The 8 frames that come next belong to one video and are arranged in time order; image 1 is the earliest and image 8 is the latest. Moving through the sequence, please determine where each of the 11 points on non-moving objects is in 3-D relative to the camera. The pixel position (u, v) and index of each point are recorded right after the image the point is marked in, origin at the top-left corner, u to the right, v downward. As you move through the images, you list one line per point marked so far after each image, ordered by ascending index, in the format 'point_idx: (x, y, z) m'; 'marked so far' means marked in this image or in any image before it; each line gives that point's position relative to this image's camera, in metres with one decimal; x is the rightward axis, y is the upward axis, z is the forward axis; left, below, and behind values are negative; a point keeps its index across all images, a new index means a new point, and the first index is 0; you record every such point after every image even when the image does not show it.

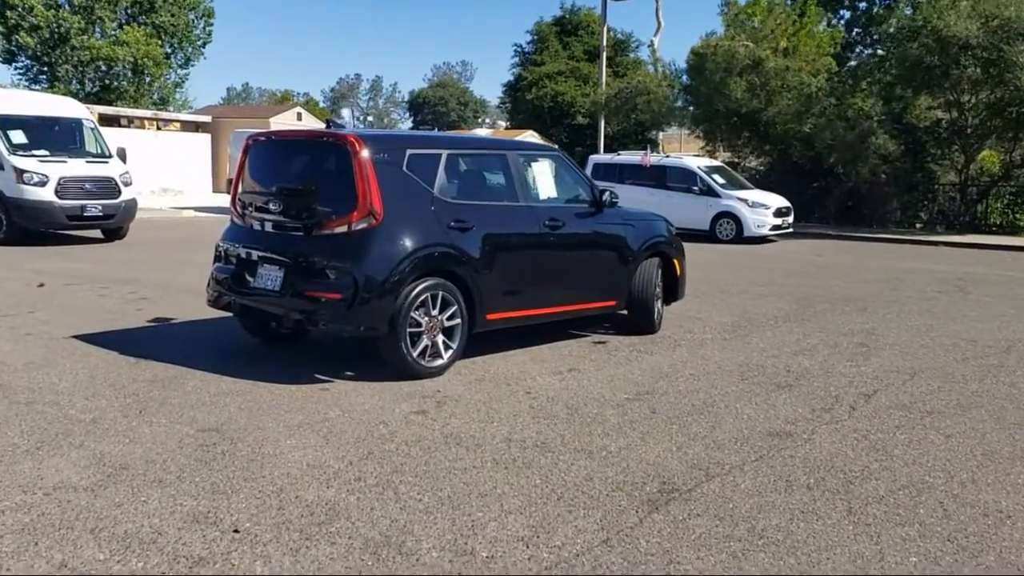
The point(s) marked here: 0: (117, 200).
0: (-7.7, +1.7, +17.9) m
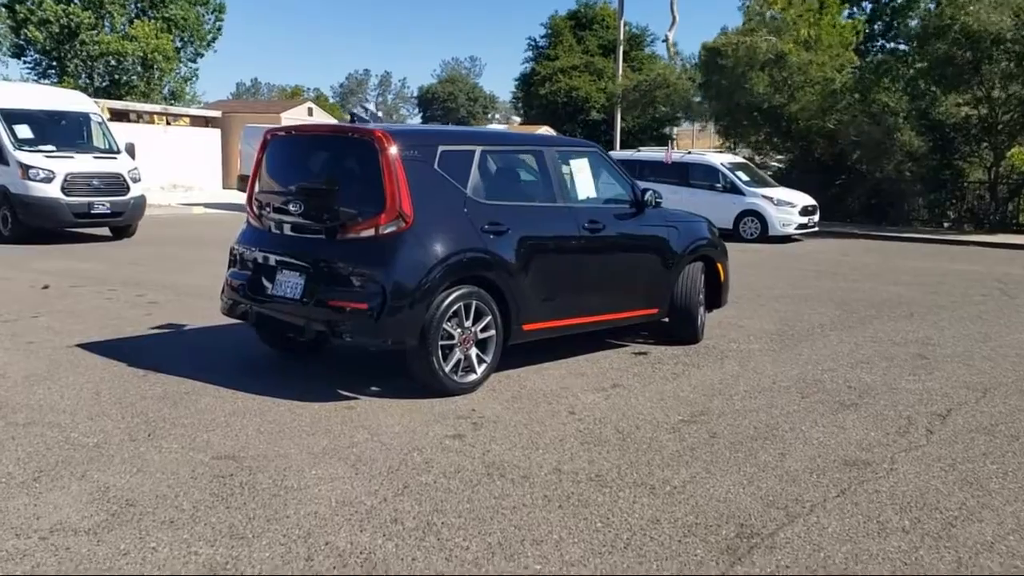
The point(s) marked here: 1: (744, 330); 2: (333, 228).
0: (-7.3, +1.7, +17.3) m
1: (+2.6, -0.5, +10.3) m
2: (-1.4, +0.5, +7.0) m
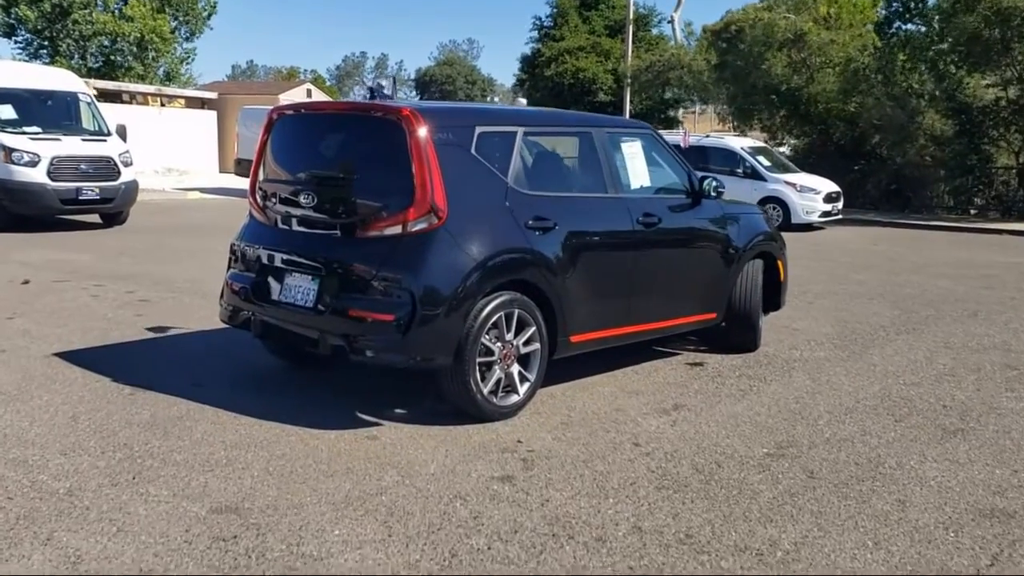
0: (-7.0, +1.9, +16.2) m
1: (+2.9, -0.5, +9.3) m
2: (-1.1, +0.4, +5.9) m
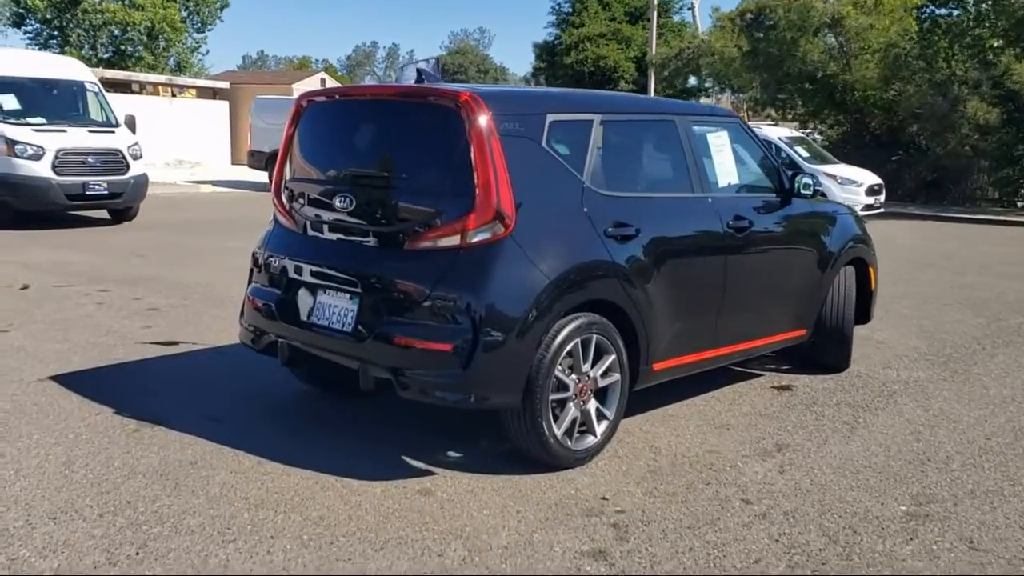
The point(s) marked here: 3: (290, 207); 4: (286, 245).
0: (-6.4, +1.9, +15.3) m
1: (+3.4, -0.5, +8.3) m
2: (-0.7, +0.3, +5.0) m
3: (-1.4, +0.5, +5.6) m
4: (-1.4, +0.3, +5.5) m
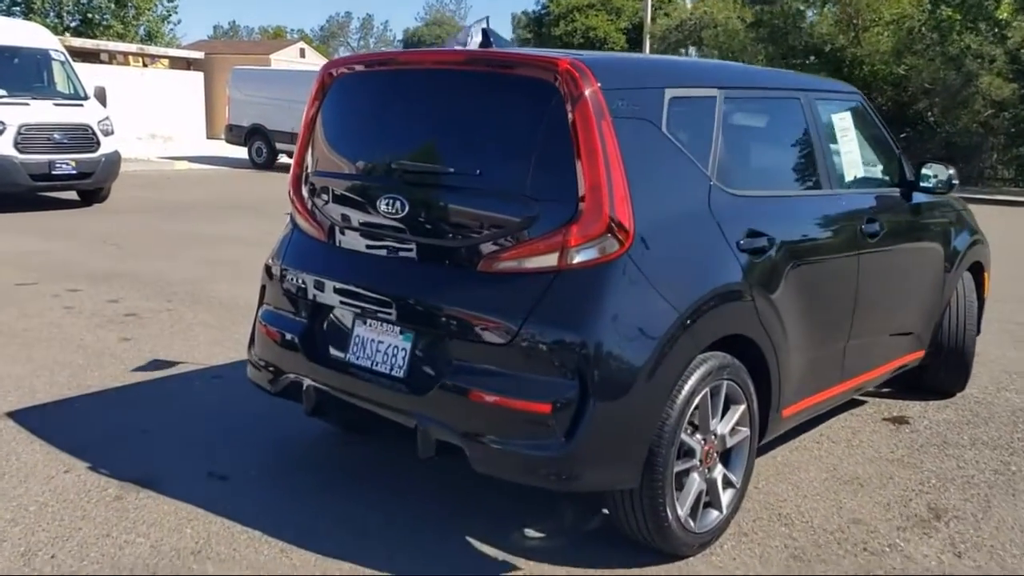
0: (-6.3, +2.0, +13.8) m
1: (+3.7, -0.6, +7.2) m
2: (-0.2, +0.2, +3.7) m
3: (-0.9, +0.4, +4.4) m
4: (-0.9, +0.1, +4.3) m
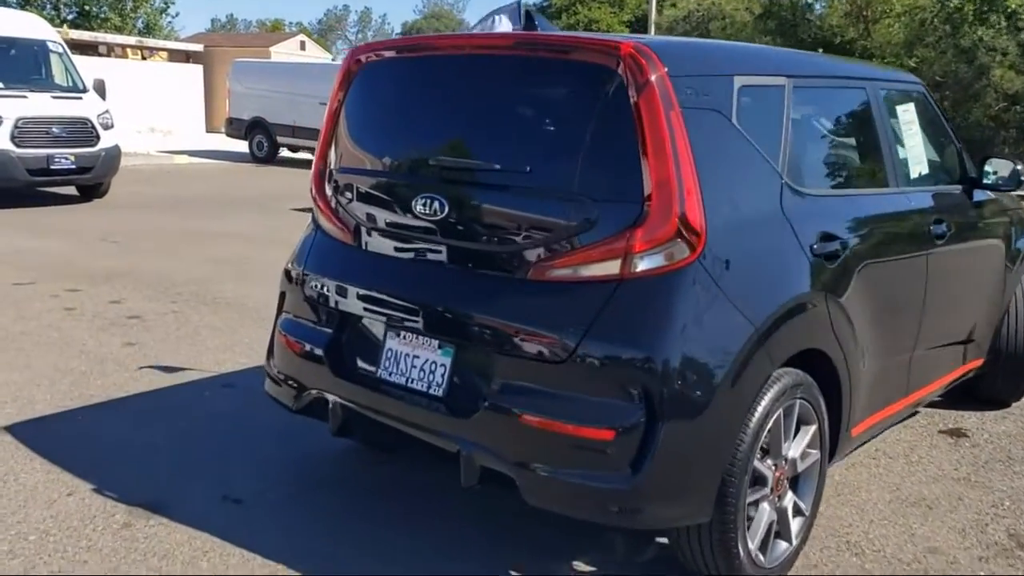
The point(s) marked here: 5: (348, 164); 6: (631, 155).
0: (-6.1, +2.0, +13.5) m
1: (+3.9, -0.6, +6.8) m
2: (0.0, +0.1, +3.4) m
3: (-0.7, +0.3, +4.0) m
4: (-0.8, +0.1, +3.9) m
5: (-0.7, +0.5, +4.0) m
6: (+0.4, +0.4, +3.2) m
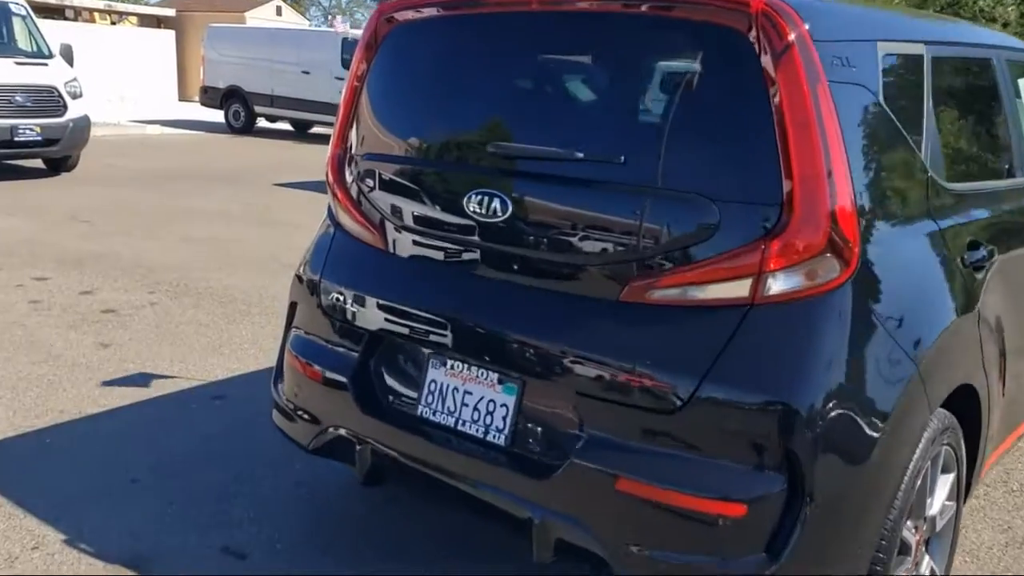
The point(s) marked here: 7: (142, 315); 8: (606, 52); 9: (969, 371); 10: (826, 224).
0: (-6.1, +2.3, +12.5) m
1: (+4.1, -0.6, +6.2) m
2: (+0.2, +0.1, +2.6) m
3: (-0.5, +0.3, +3.3) m
4: (-0.5, +0.1, +3.2) m
5: (-0.5, +0.5, +3.2) m
6: (+0.7, +0.4, +2.5) m
7: (-2.7, -0.2, +6.7) m
8: (+0.3, +0.7, +2.8) m
9: (+1.4, -0.3, +2.8) m
10: (+0.8, +0.2, +2.4) m
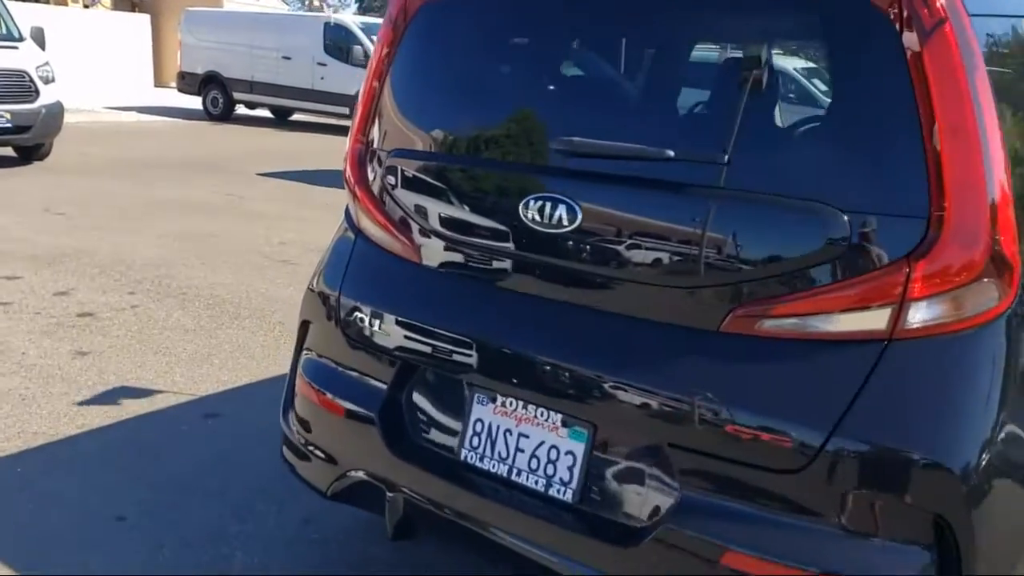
0: (-6.2, +2.4, +11.9) m
1: (+4.1, -0.6, +5.9) m
2: (+0.4, 0.0, +2.2) m
3: (-0.4, +0.2, +2.8) m
4: (-0.4, 0.0, +2.7) m
5: (-0.3, +0.4, +2.8) m
6: (+0.8, +0.3, +2.0) m
7: (-2.6, -0.2, +6.2) m
8: (+0.4, +0.6, +2.3) m
9: (+1.6, -0.3, +2.4) m
10: (+1.0, +0.1, +2.0) m
